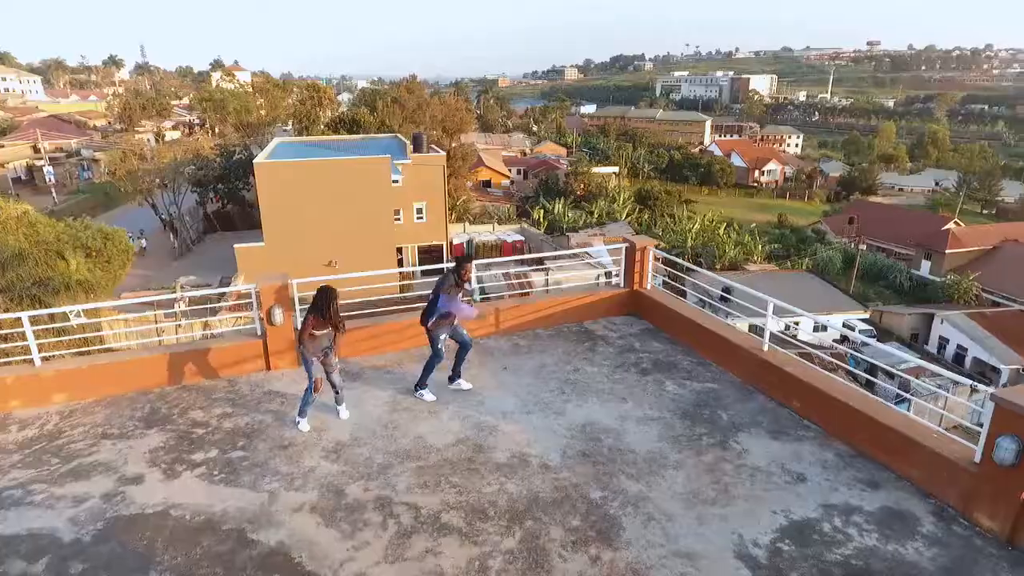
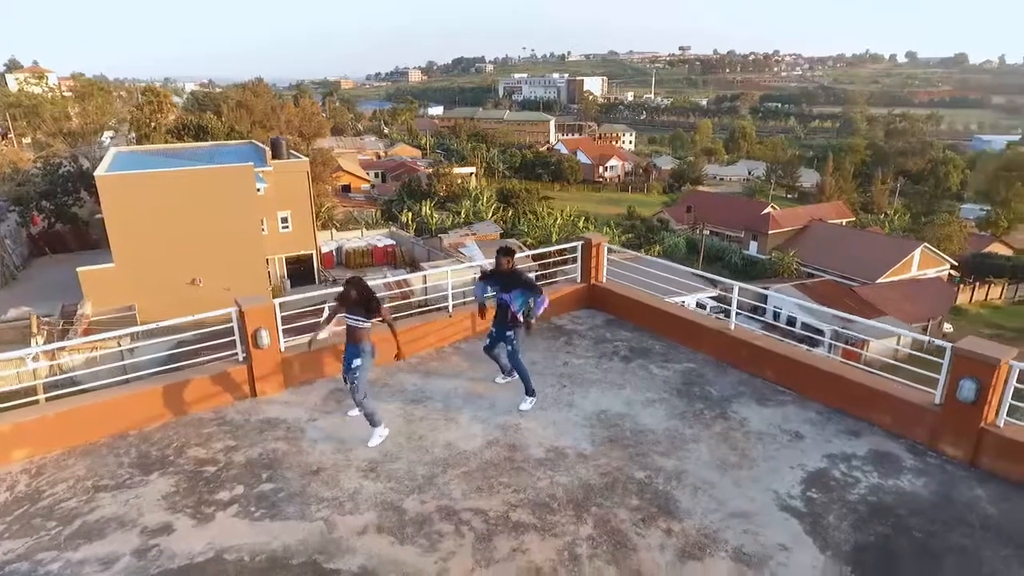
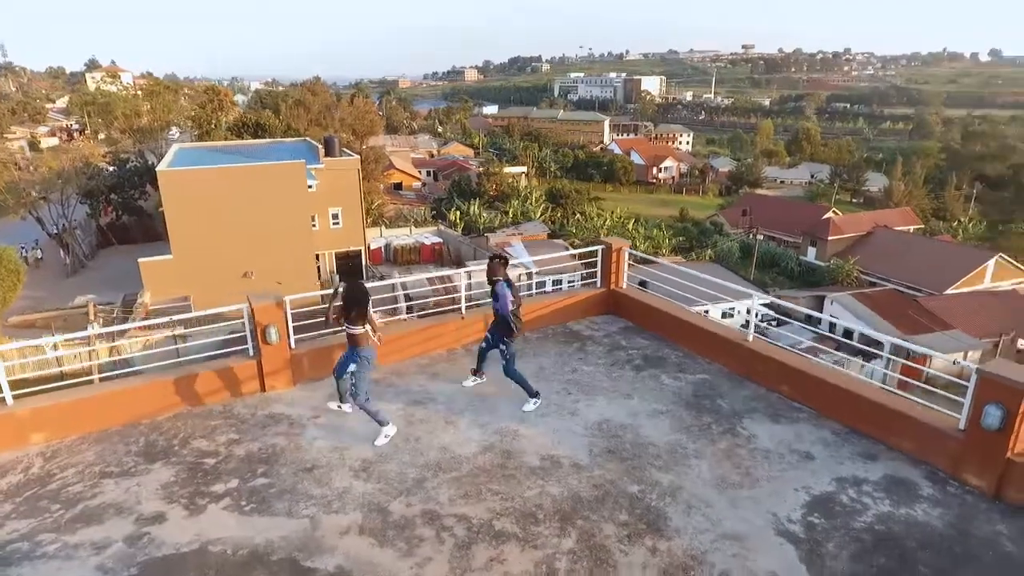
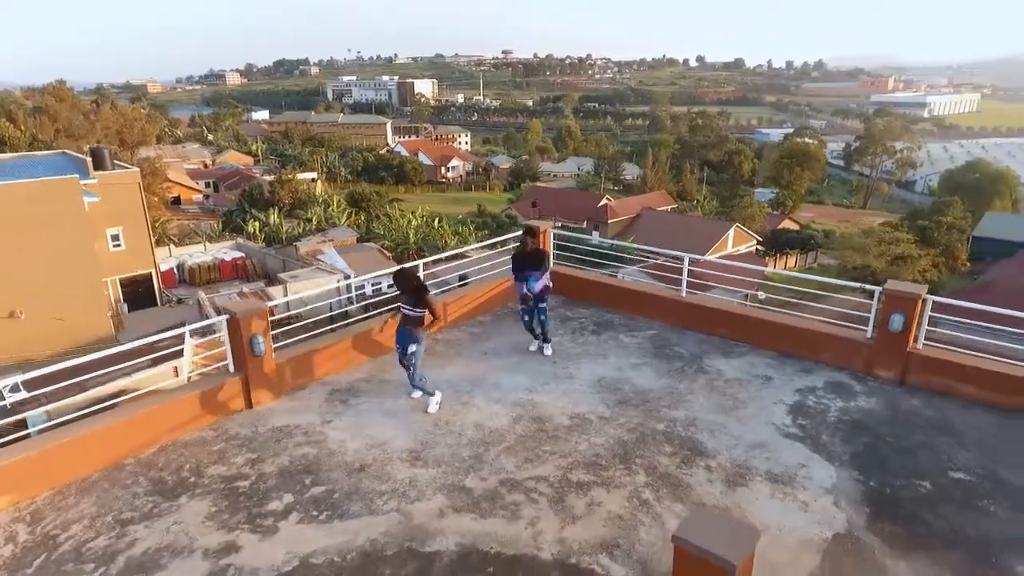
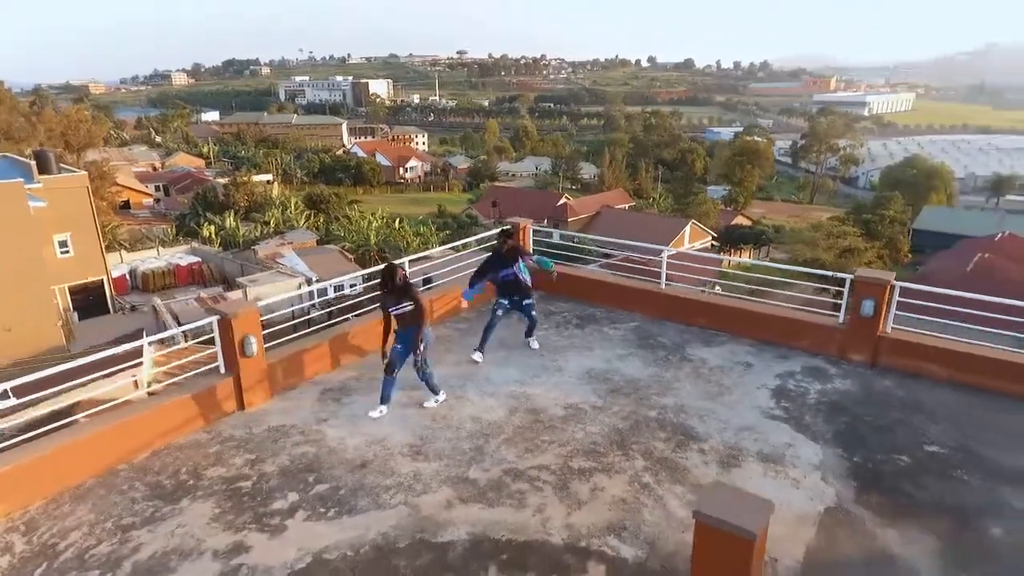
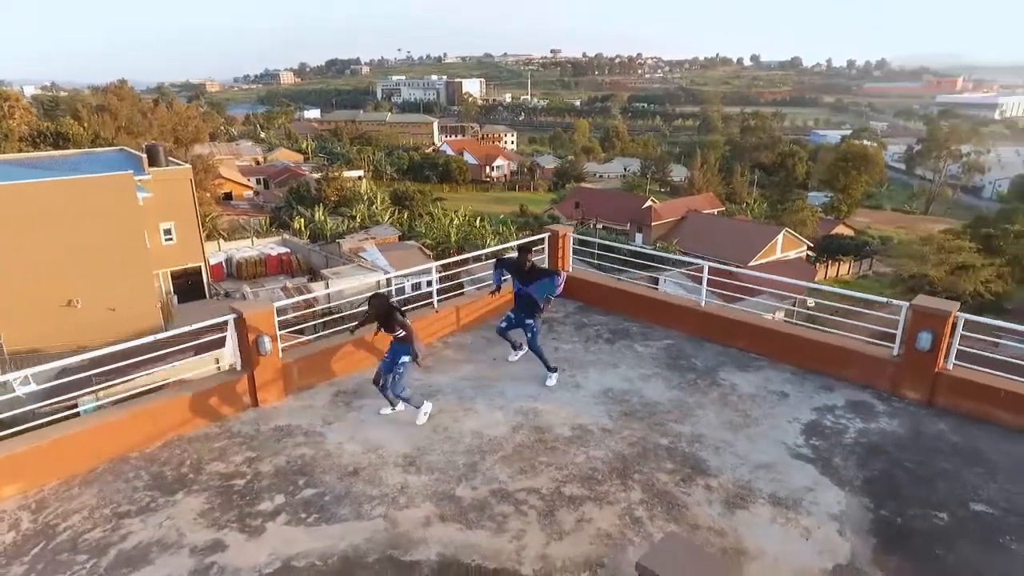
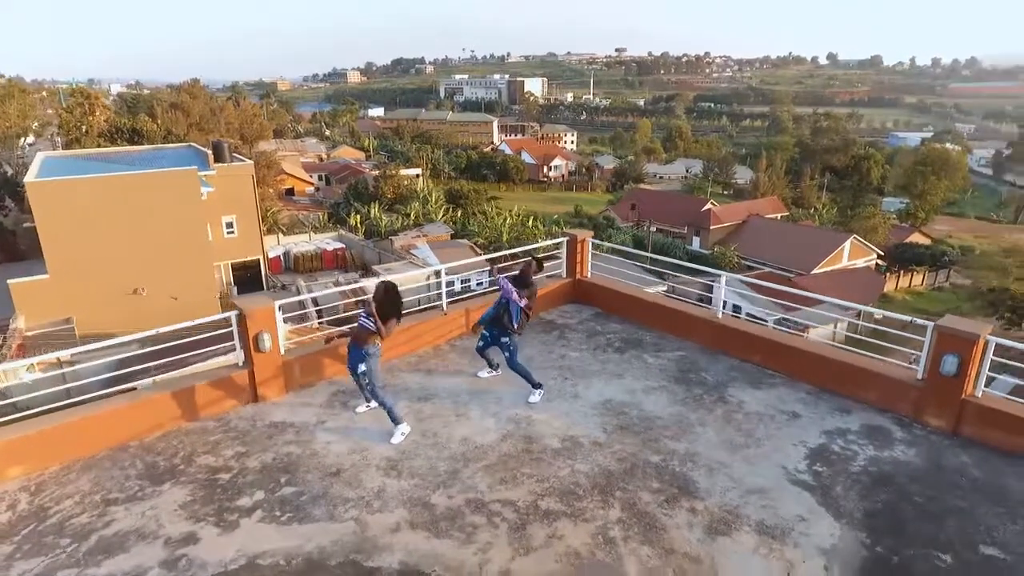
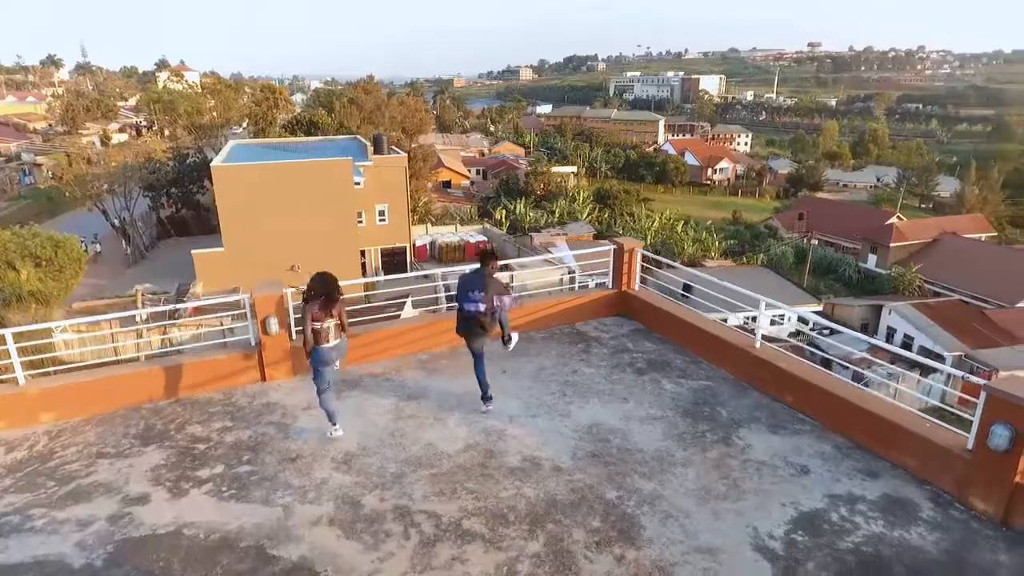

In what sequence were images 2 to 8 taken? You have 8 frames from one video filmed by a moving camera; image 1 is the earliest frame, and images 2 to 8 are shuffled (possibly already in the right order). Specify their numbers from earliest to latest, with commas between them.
8, 3, 2, 7, 6, 4, 5
